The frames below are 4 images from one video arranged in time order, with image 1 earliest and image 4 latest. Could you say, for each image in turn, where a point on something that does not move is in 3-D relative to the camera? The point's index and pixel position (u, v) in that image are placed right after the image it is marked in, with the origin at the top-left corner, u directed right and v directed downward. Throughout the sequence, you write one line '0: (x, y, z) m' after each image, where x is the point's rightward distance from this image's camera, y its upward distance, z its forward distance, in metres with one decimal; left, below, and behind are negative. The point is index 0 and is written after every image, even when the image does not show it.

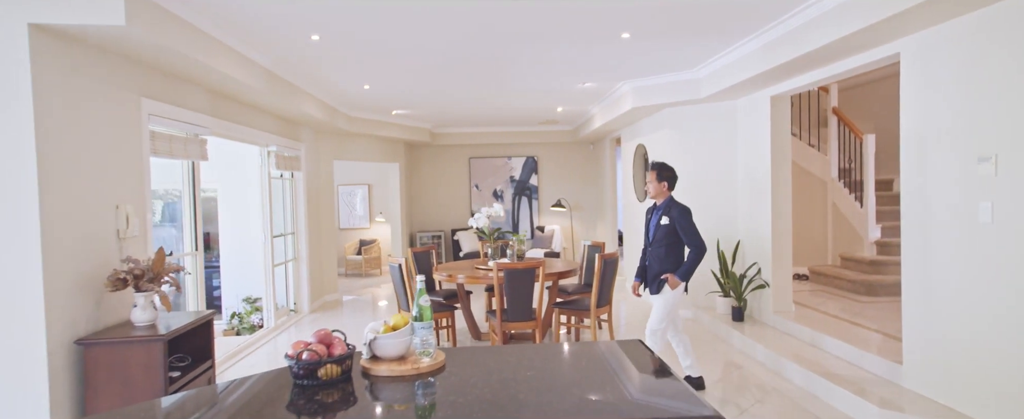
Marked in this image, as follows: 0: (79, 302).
0: (-2.2, -0.5, +2.7) m
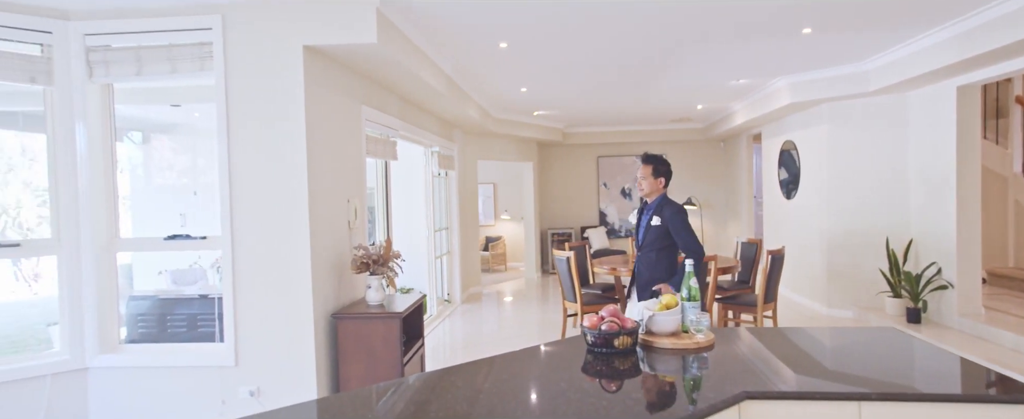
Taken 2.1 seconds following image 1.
0: (-1.1, -0.4, +3.2) m
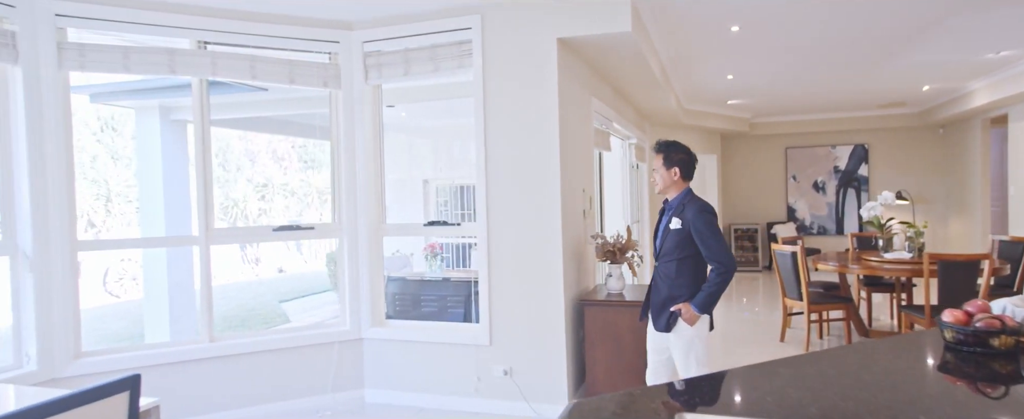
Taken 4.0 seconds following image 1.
0: (+0.4, -0.3, +3.2) m
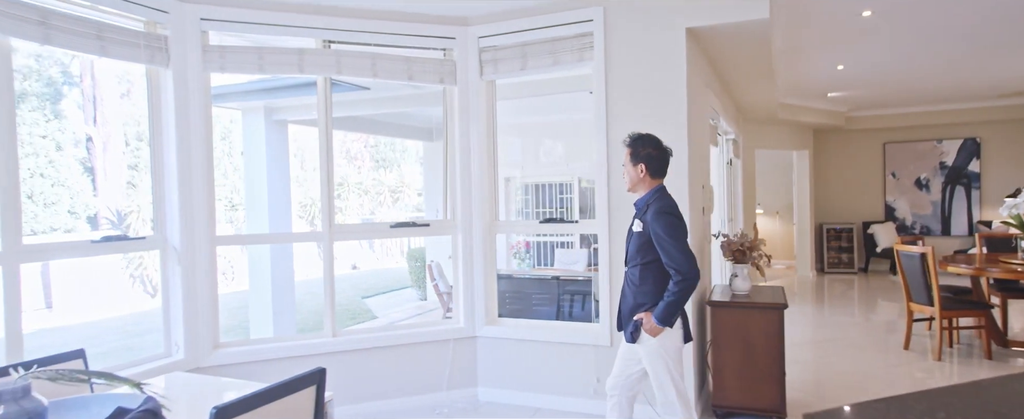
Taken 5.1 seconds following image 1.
0: (+1.1, -0.3, +3.1) m
